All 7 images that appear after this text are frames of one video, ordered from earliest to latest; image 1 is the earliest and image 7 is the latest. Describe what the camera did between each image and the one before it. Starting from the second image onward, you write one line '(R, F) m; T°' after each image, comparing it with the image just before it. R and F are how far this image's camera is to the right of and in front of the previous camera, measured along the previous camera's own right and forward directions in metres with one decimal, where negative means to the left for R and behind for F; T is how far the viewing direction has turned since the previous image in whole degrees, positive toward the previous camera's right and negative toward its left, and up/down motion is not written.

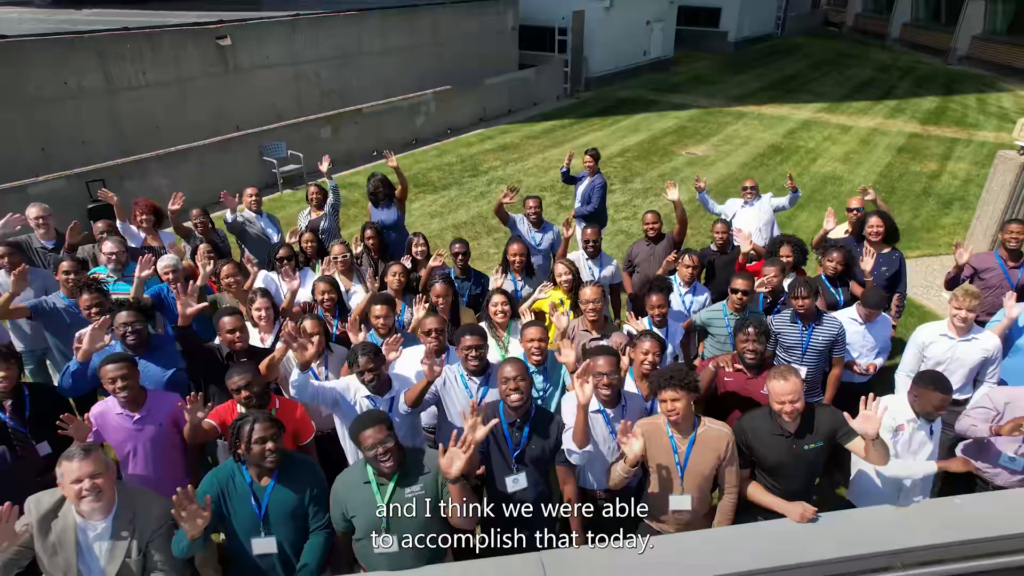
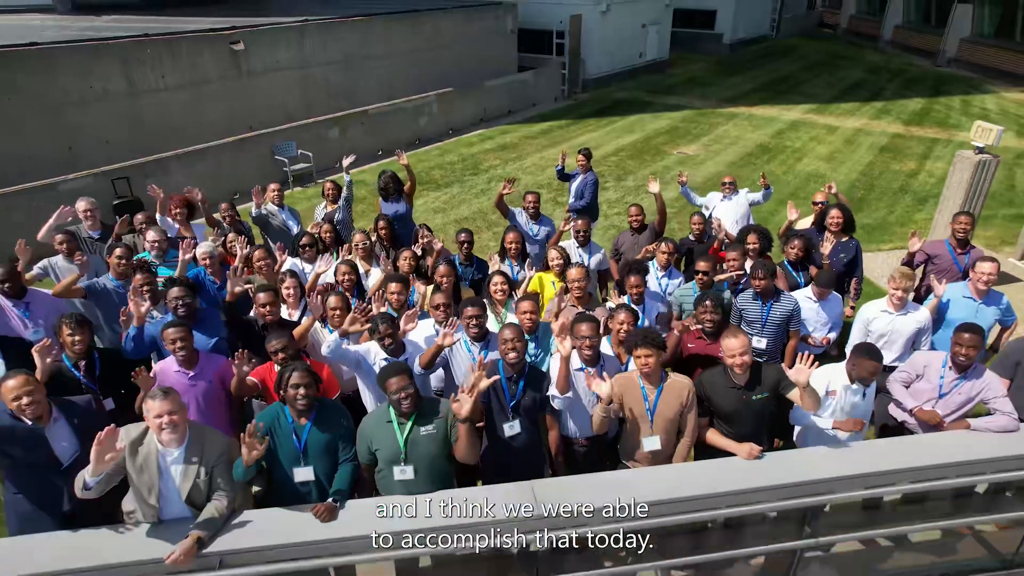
(0.0, -0.5) m; 0°
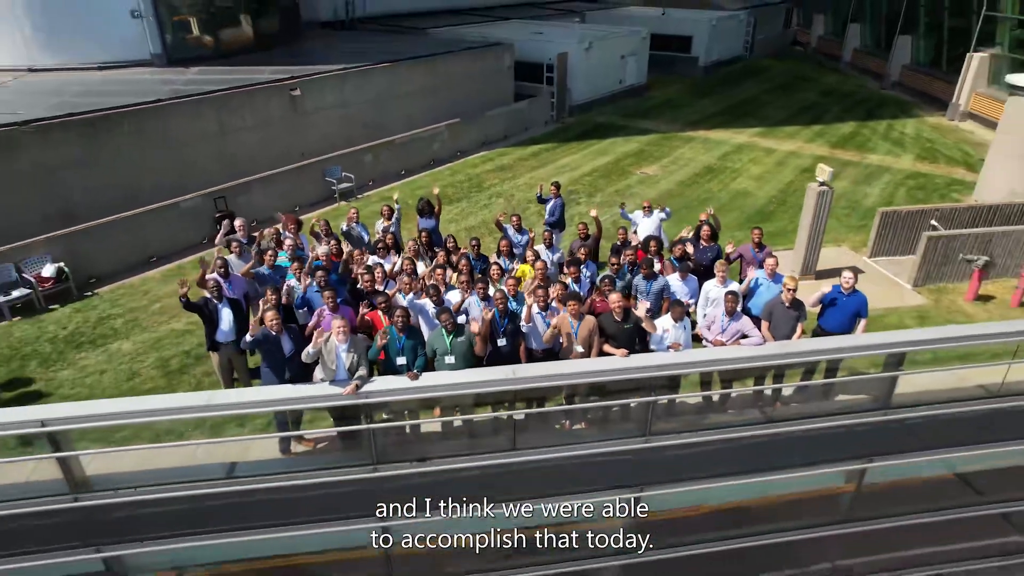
(+0.2, -3.1) m; 0°
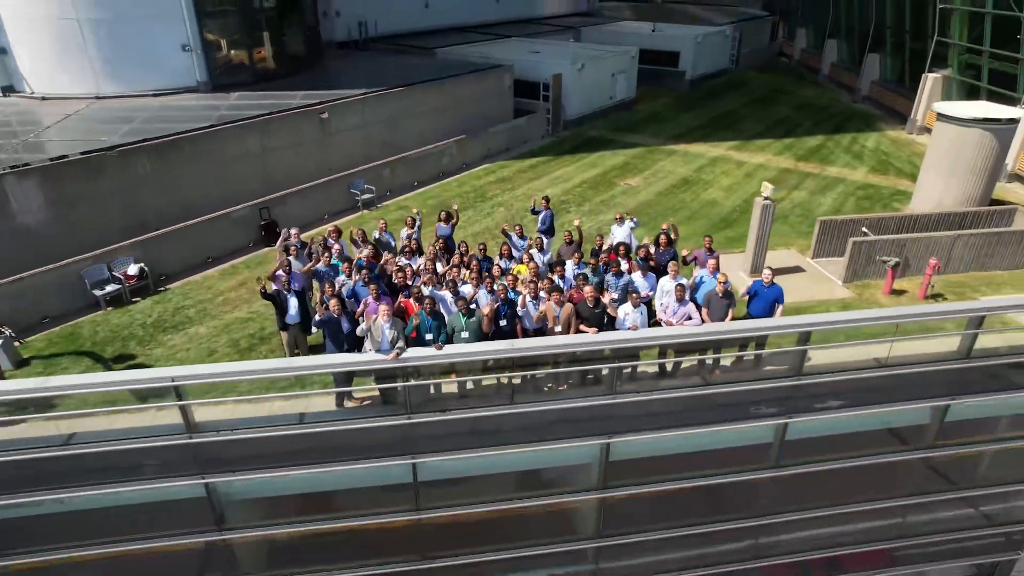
(0.0, -2.0) m; 0°
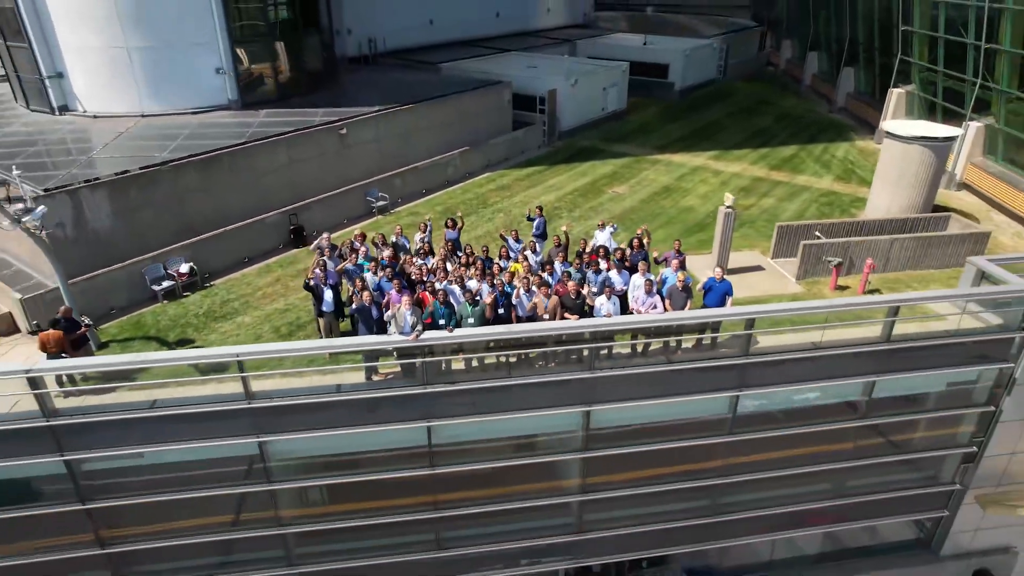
(+0.1, -1.8) m; 0°
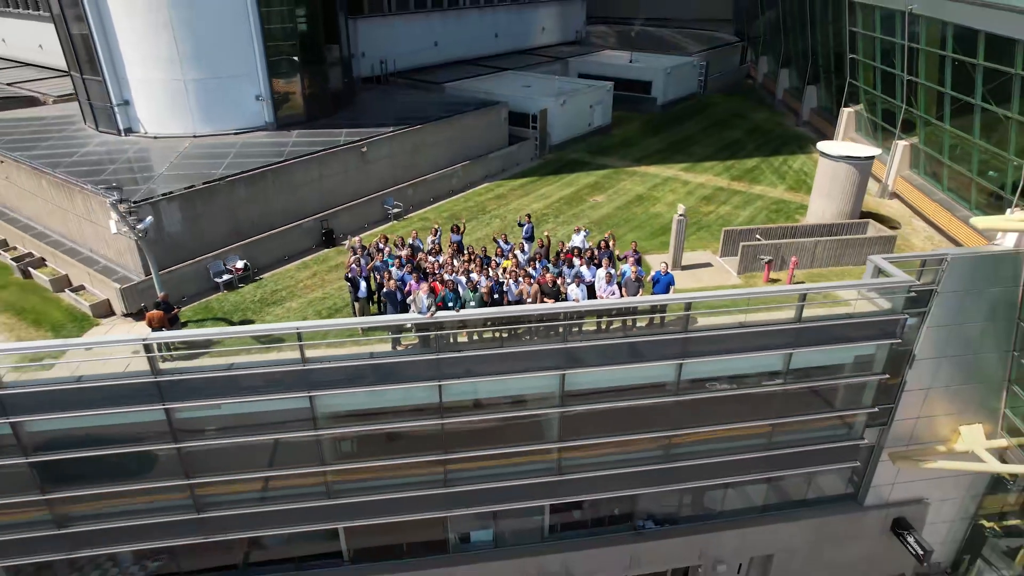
(+0.3, -3.0) m; 0°
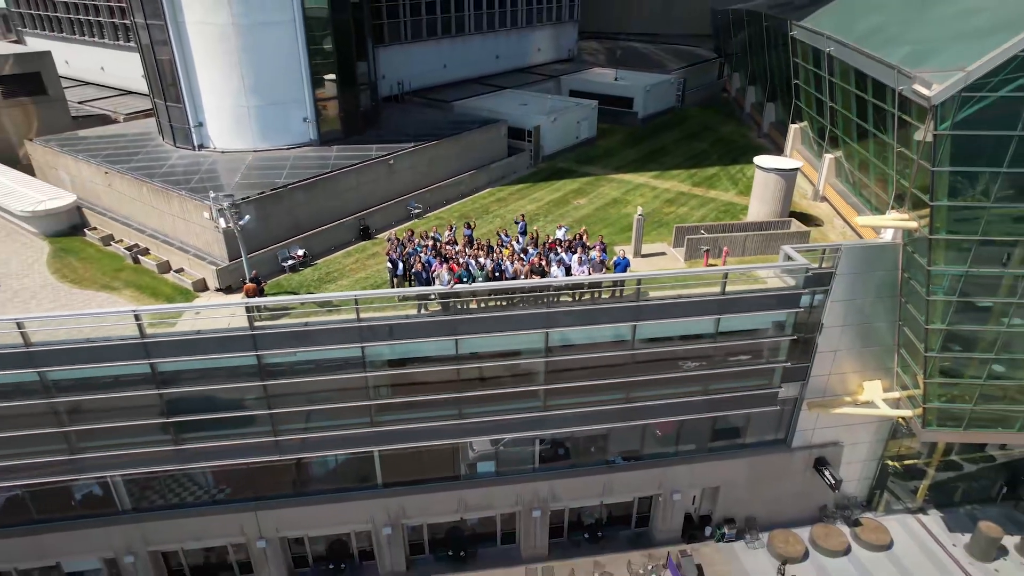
(+0.1, -4.7) m; 0°
